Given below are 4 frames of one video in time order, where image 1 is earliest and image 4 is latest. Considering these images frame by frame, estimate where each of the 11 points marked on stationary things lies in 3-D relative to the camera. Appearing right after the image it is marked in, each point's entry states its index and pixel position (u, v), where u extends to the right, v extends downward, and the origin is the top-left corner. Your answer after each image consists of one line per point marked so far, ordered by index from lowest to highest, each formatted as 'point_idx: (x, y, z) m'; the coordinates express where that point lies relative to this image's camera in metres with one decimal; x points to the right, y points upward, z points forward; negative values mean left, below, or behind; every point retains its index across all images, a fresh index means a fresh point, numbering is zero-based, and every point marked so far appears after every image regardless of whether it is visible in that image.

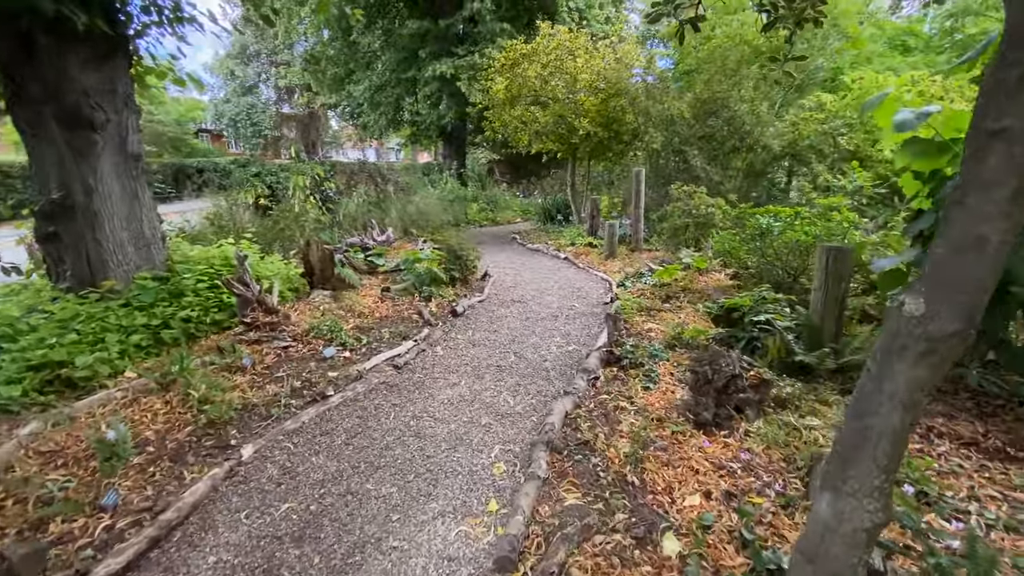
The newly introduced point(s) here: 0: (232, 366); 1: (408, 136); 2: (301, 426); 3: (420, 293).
0: (-1.9, -0.5, +3.2) m
1: (-3.5, +5.1, +16.1) m
2: (-1.2, -0.8, +2.7) m
3: (-0.9, 0.0, +4.8) m
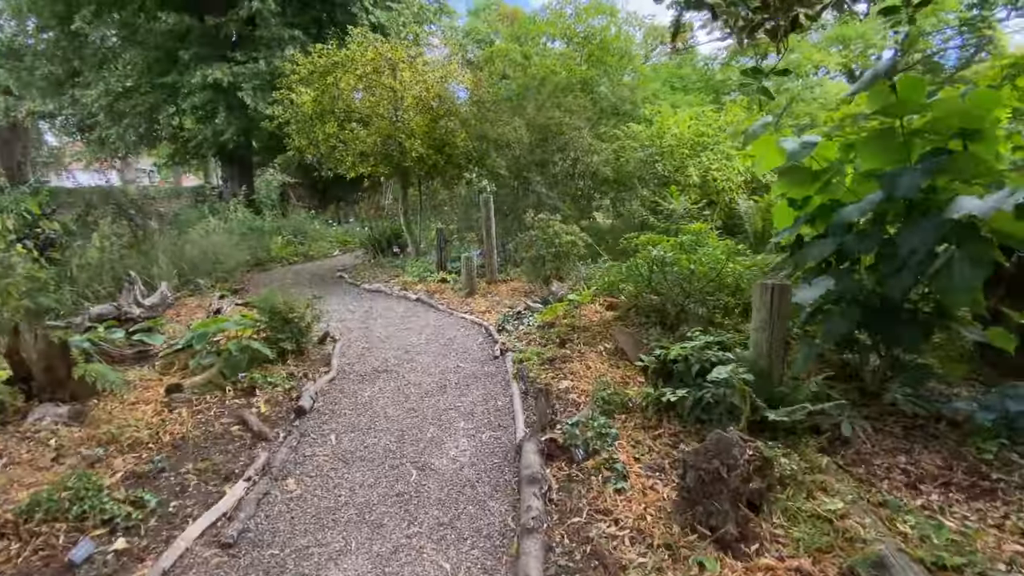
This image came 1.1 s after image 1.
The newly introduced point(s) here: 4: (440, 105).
0: (-2.1, -1.1, +1.4) m
1: (-9.1, +3.6, +12.8) m
2: (-1.2, -1.3, +1.2) m
3: (-1.9, -0.7, +3.3) m
4: (-1.1, +2.8, +7.3) m
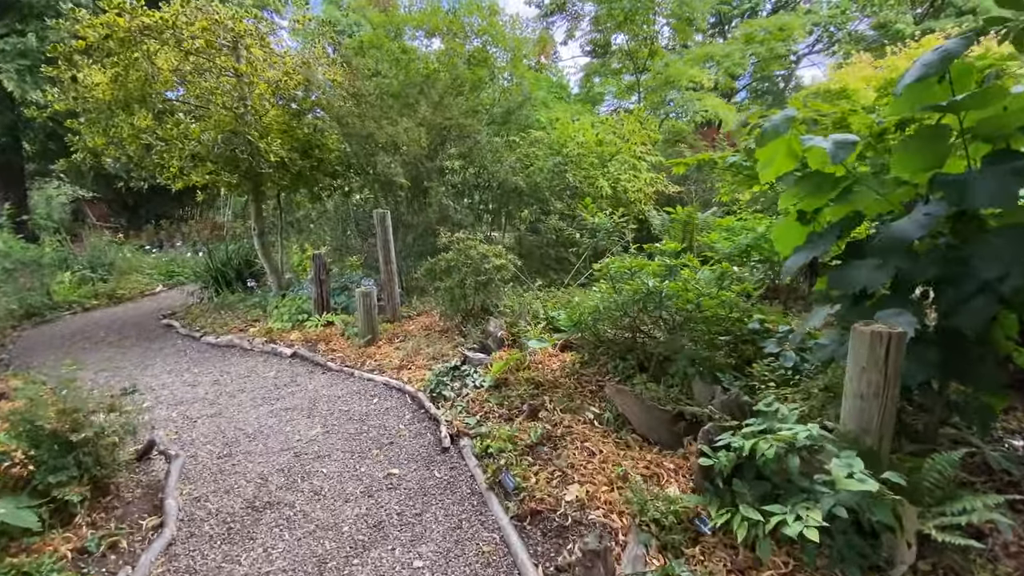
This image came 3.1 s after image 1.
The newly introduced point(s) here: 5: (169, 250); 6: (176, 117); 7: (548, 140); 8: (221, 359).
0: (-1.5, -1.5, -0.3) m
1: (-11.8, +2.3, +8.8) m
2: (-0.6, -1.6, -0.2) m
3: (-1.9, -1.1, +1.6) m
4: (-2.5, +2.3, +5.7) m
5: (-7.5, +0.8, +10.3) m
6: (-3.8, +1.9, +5.4) m
7: (+0.5, +2.2, +7.0) m
8: (-2.7, -0.7, +4.5) m
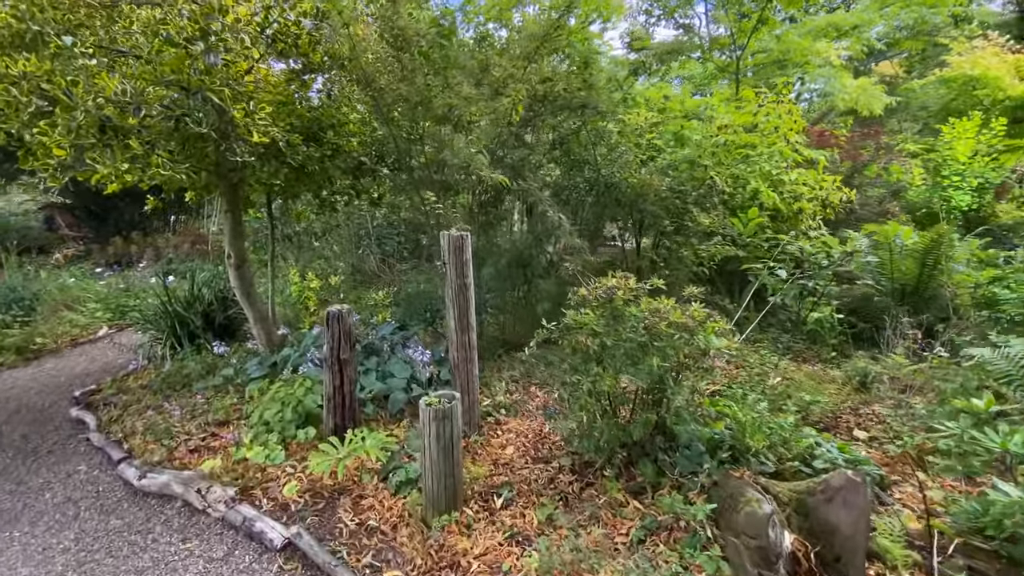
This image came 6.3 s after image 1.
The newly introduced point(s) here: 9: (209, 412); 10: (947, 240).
0: (-0.5, -1.9, -2.6) m
1: (-10.7, +1.8, +6.5) m
2: (+0.4, -2.0, -2.6) m
3: (-0.8, -1.5, -0.7) m
4: (-1.4, +1.8, +3.5) m
5: (-6.4, +0.3, +8.0) m
6: (-2.8, +1.4, +3.1) m
7: (+1.6, +1.6, +4.7) m
8: (-1.7, -1.1, +2.2) m
9: (-2.0, -0.8, +3.1) m
10: (+3.4, +0.4, +3.7) m
